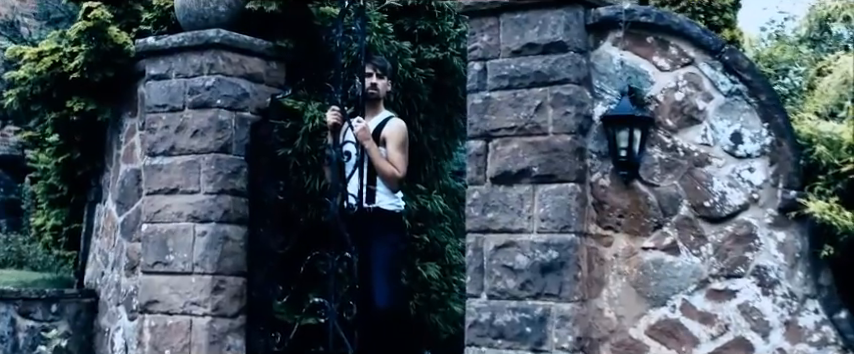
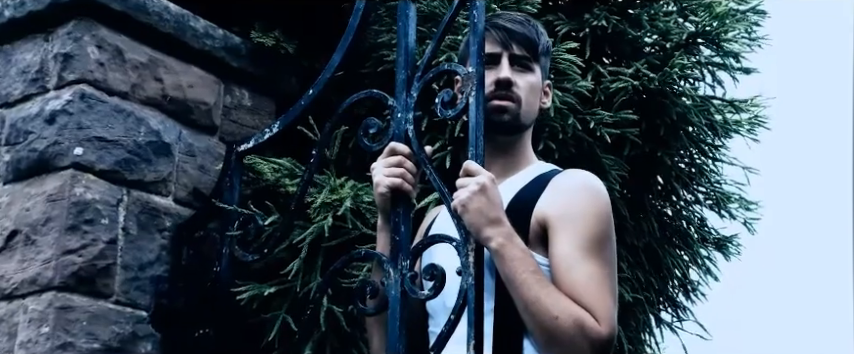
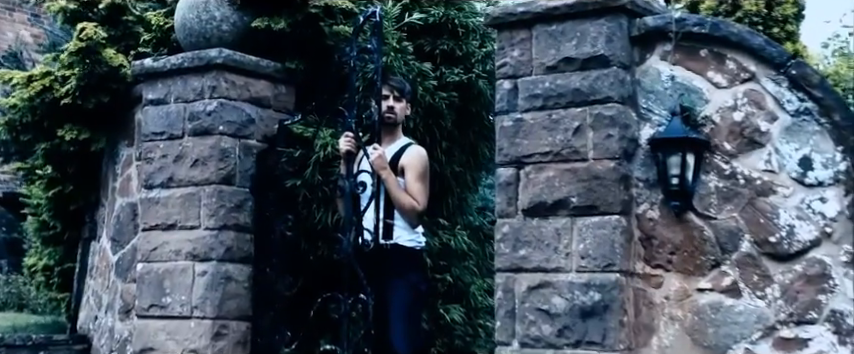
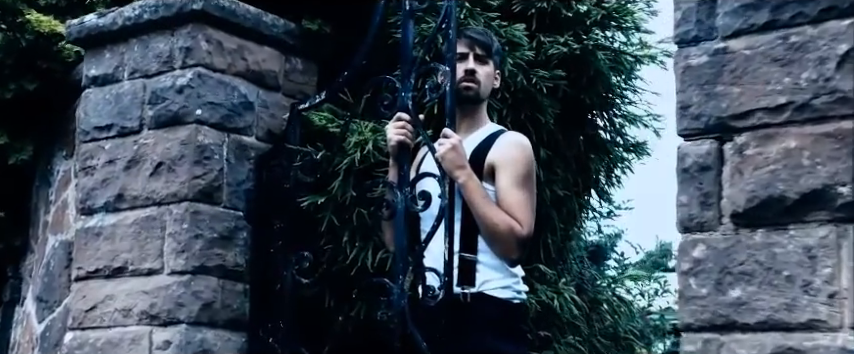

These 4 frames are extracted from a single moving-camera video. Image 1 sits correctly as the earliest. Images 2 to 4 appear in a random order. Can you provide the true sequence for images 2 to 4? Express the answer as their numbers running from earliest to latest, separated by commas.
3, 4, 2
